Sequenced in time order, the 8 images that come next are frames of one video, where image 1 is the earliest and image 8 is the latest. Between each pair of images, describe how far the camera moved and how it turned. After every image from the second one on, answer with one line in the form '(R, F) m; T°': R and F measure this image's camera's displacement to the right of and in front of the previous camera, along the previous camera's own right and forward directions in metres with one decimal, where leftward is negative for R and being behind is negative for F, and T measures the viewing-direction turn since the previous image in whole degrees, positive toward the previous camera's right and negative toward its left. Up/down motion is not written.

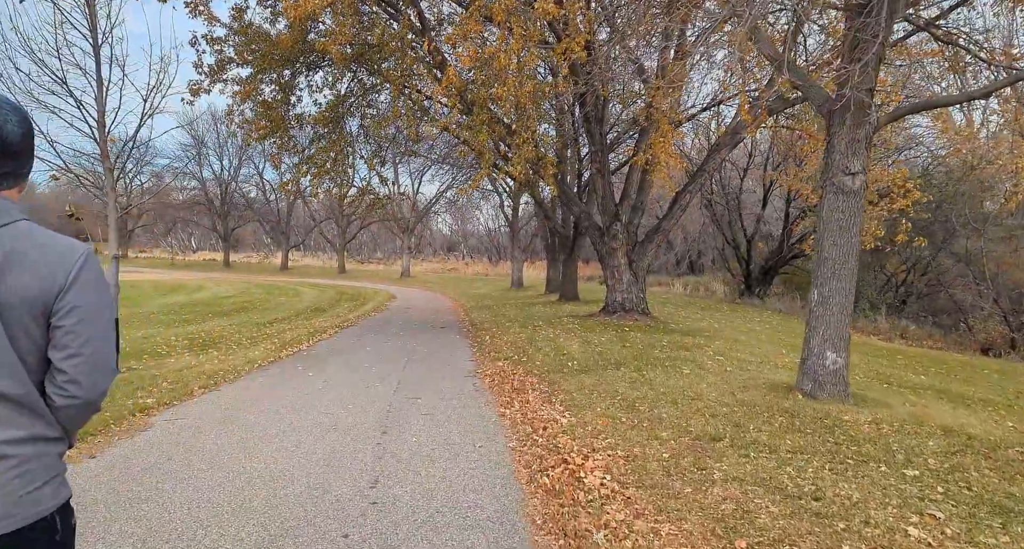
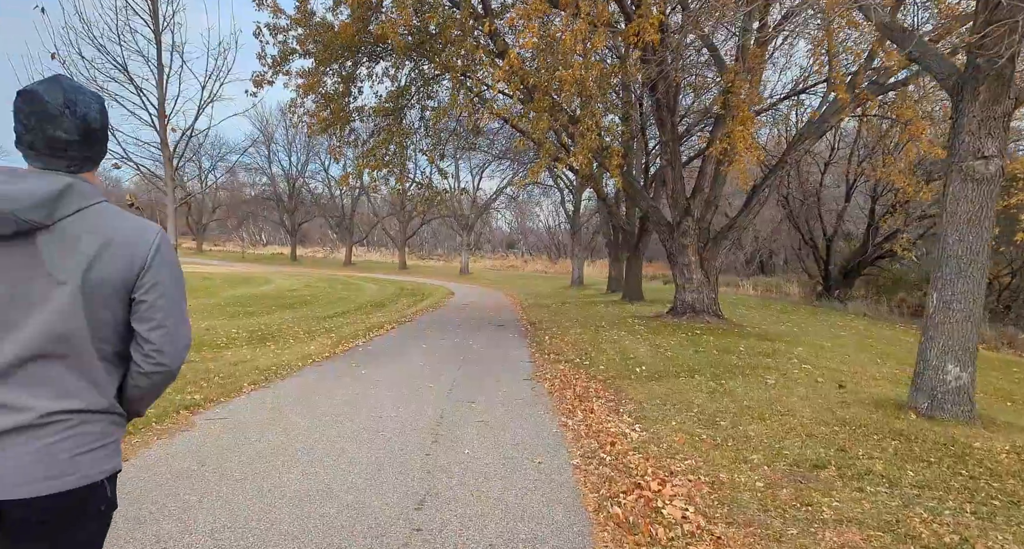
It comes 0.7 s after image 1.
(-0.1, +0.6) m; -5°
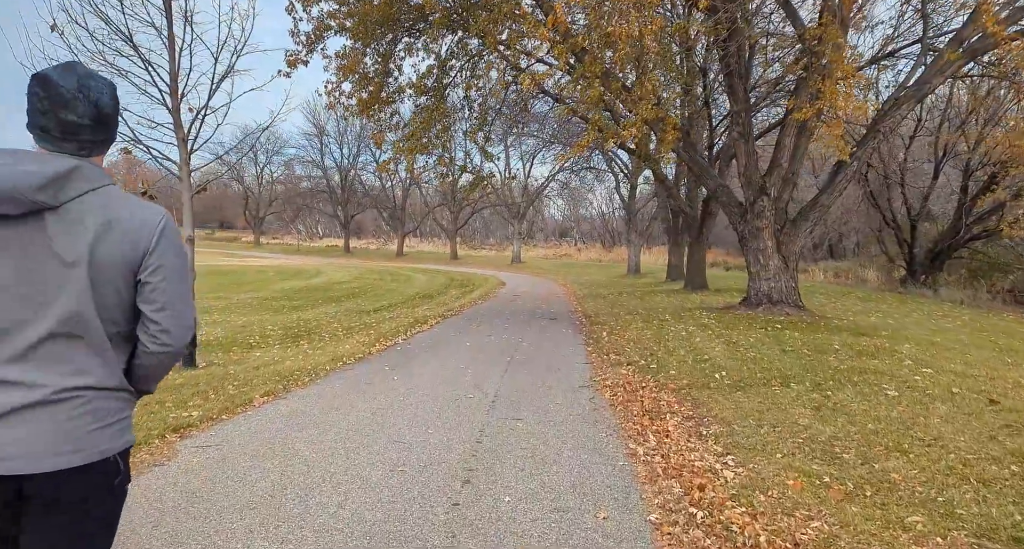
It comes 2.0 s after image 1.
(0.0, +1.2) m; -5°
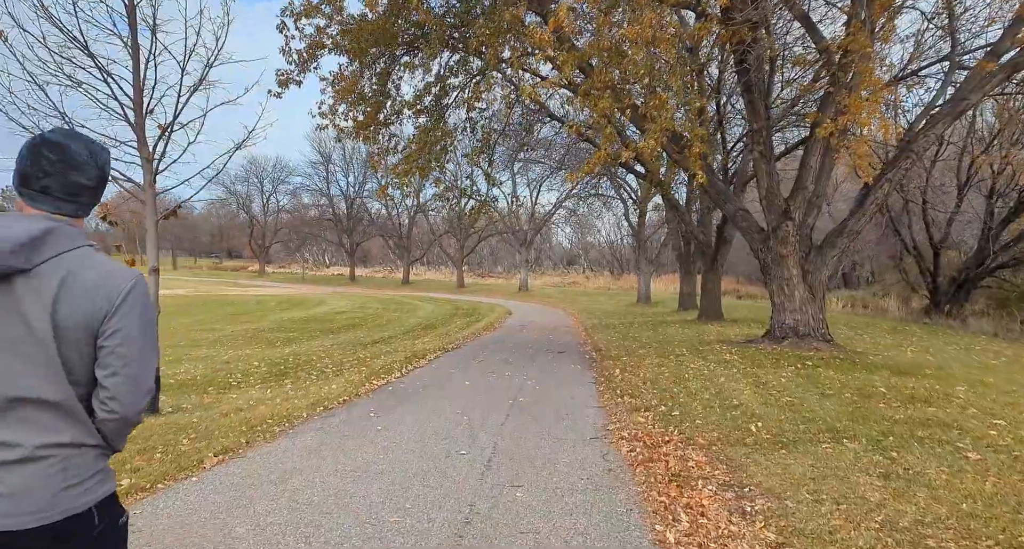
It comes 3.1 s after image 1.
(+0.1, +0.9) m; -1°
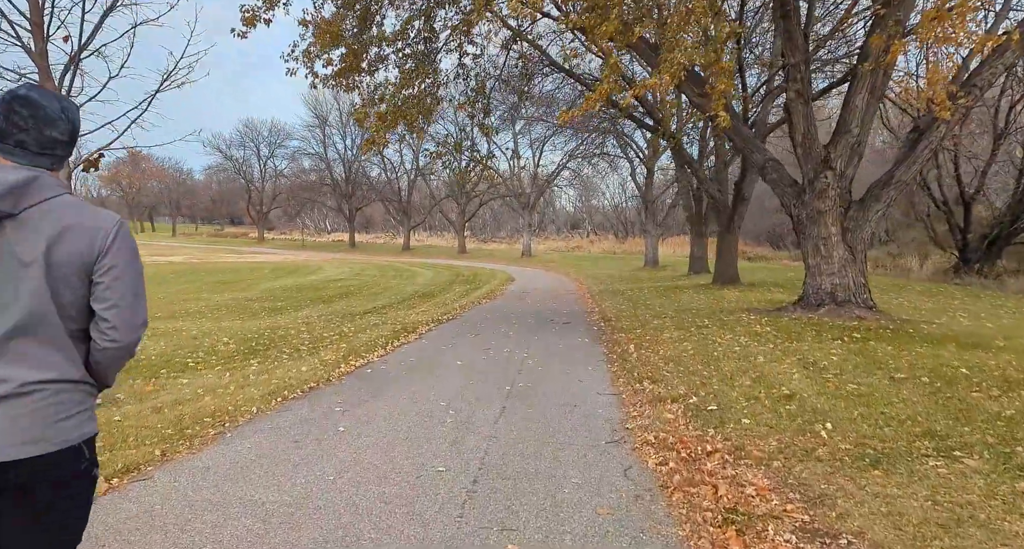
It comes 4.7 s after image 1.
(+0.1, +1.4) m; 0°
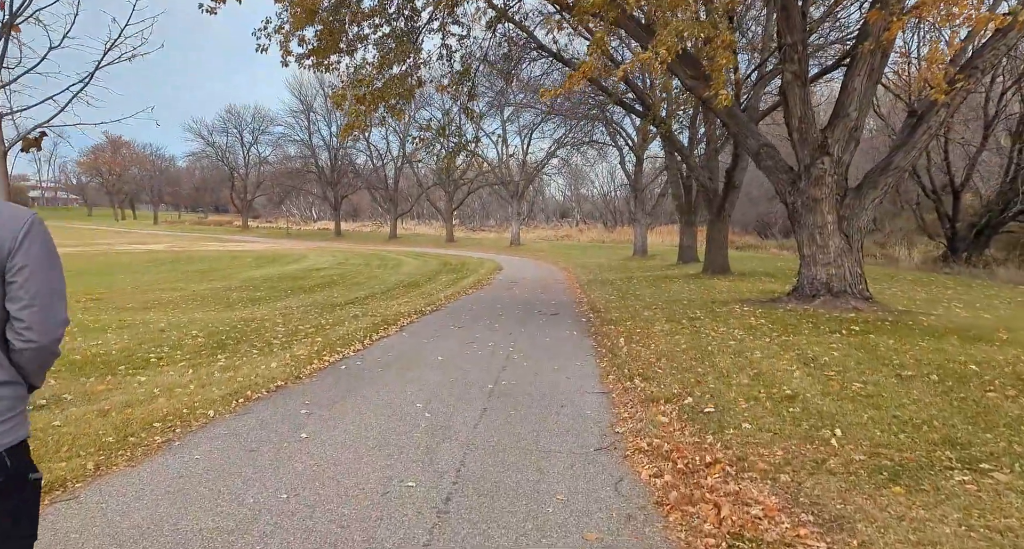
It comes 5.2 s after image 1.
(+0.1, +0.4) m; +1°
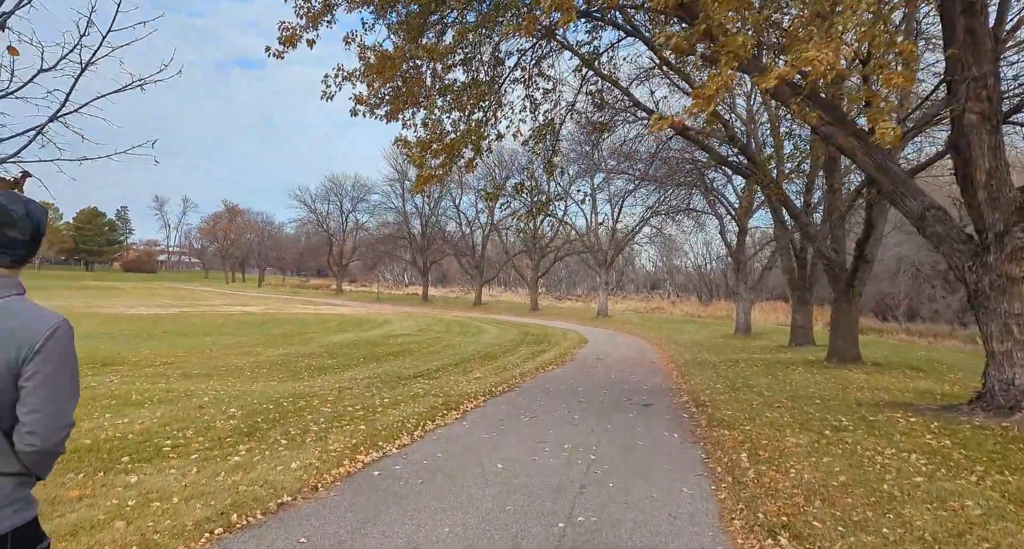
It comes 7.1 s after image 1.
(0.0, +1.7) m; -8°
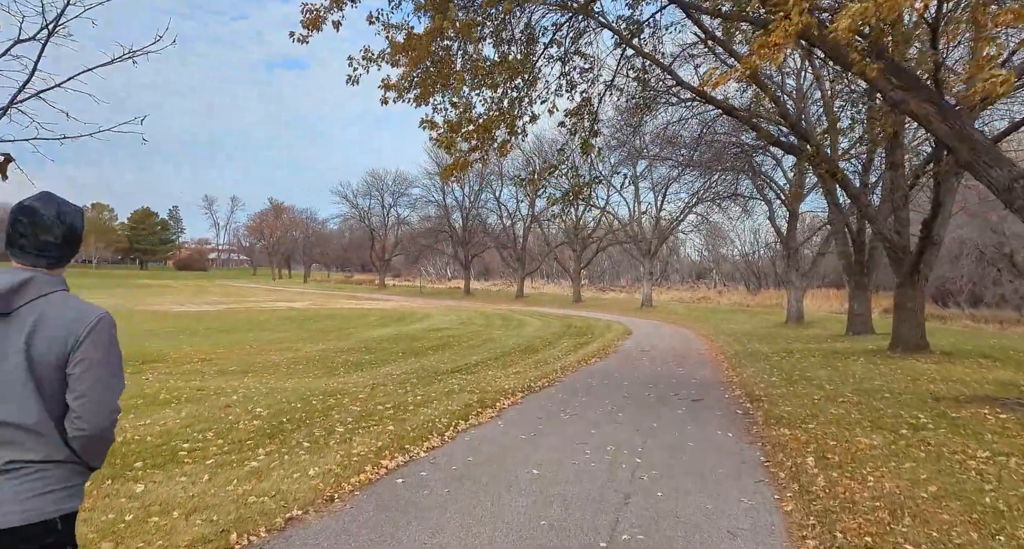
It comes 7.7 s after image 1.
(+0.1, +0.6) m; -4°
